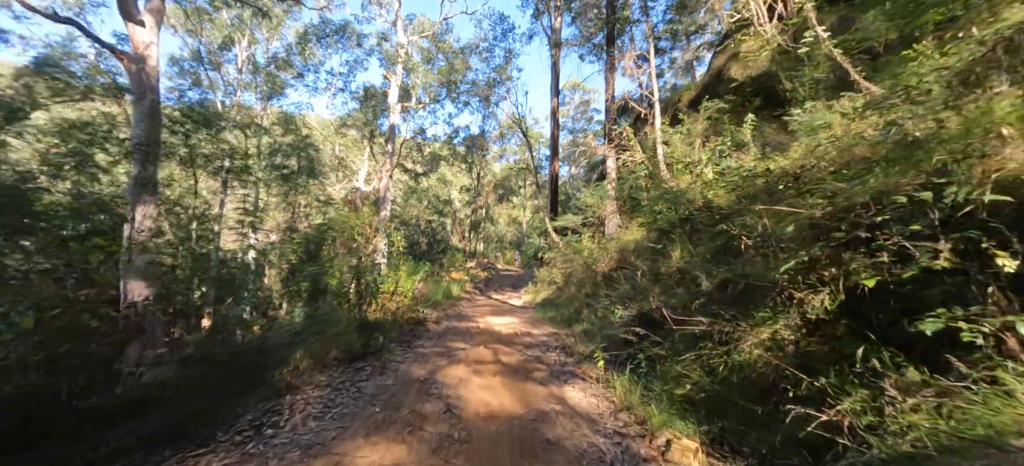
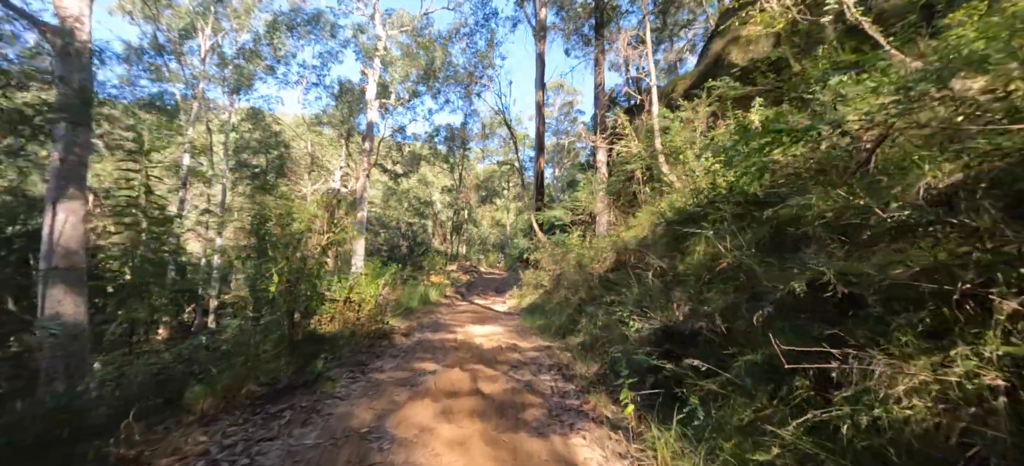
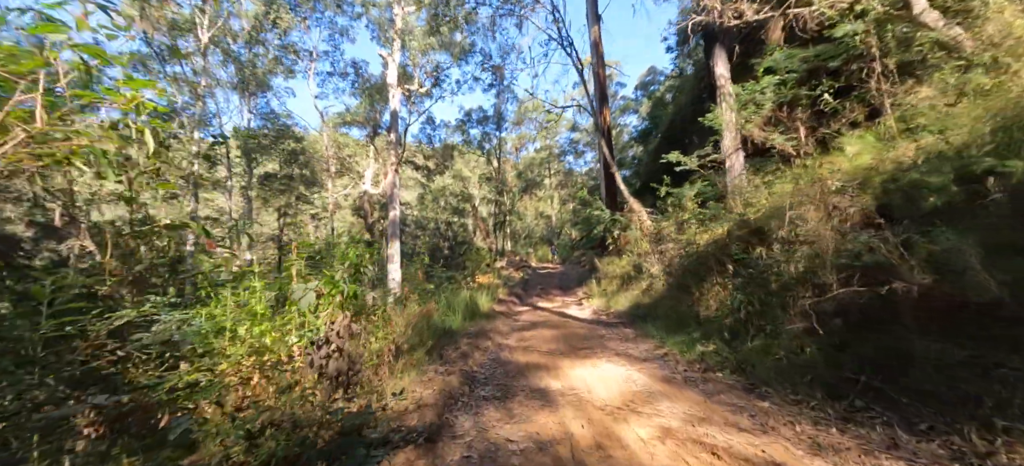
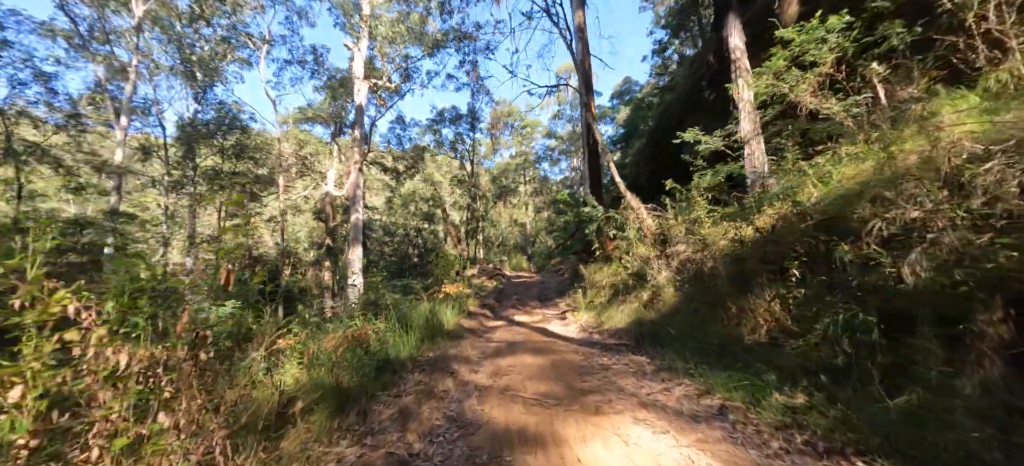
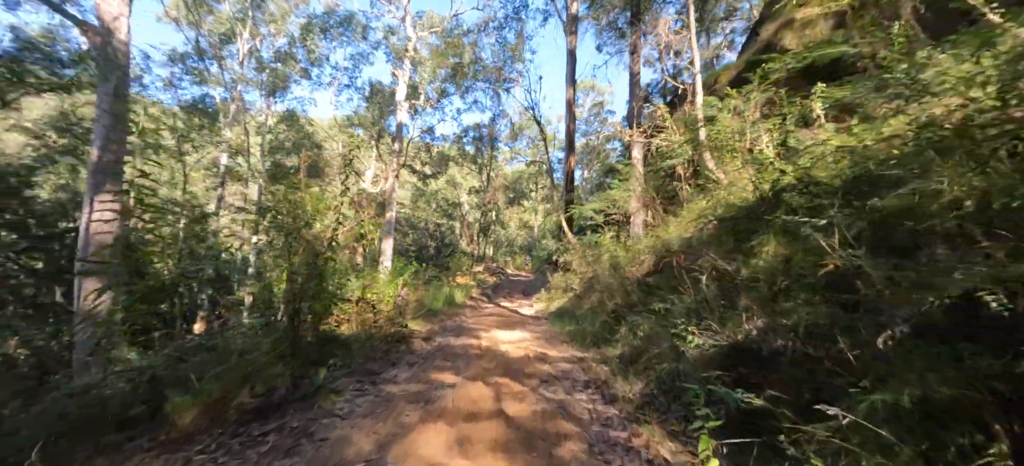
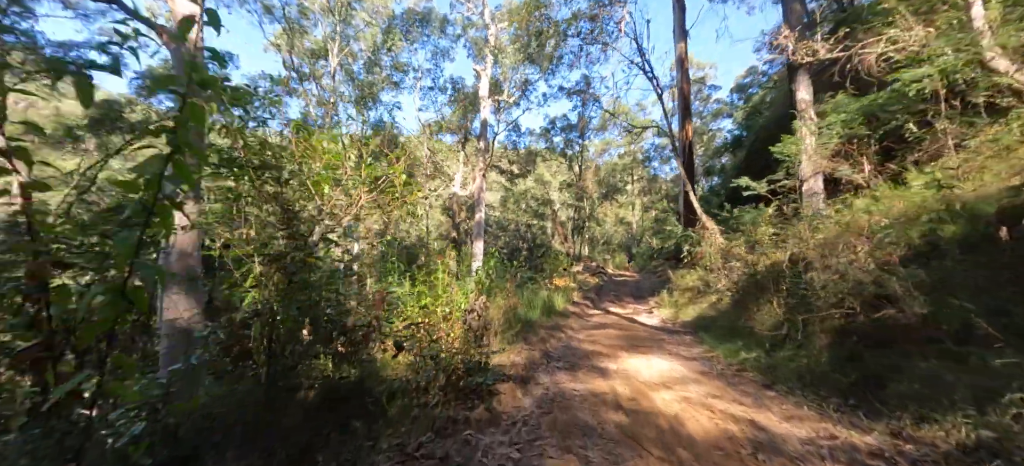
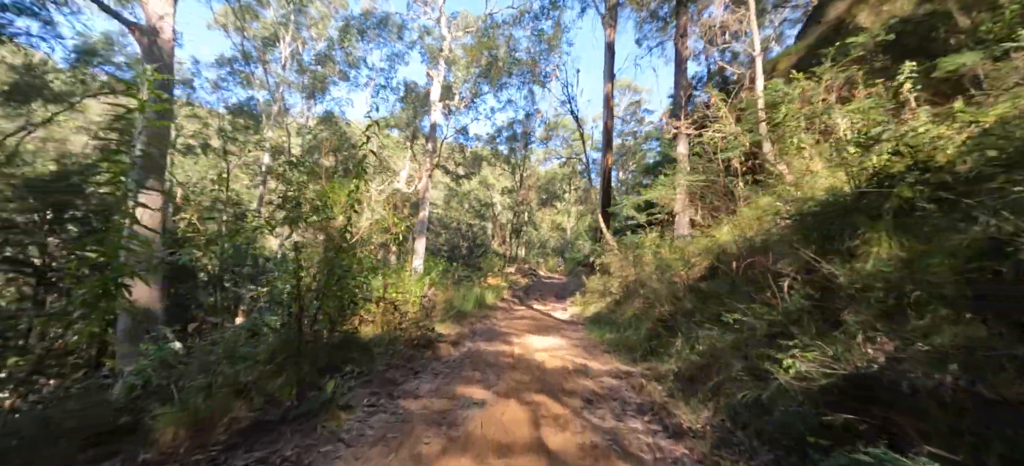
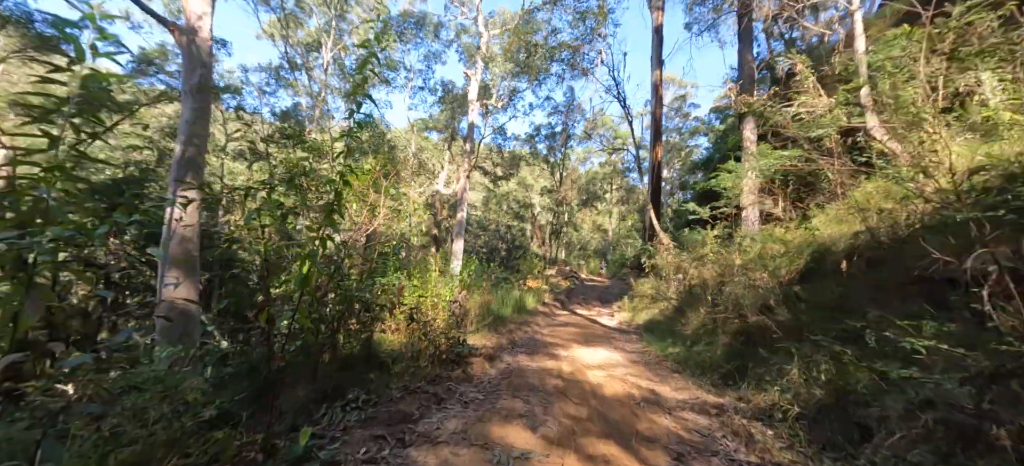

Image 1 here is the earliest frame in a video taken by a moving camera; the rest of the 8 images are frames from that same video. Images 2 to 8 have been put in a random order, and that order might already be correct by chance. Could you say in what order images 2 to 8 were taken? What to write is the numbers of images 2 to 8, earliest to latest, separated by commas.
2, 5, 7, 8, 6, 3, 4
